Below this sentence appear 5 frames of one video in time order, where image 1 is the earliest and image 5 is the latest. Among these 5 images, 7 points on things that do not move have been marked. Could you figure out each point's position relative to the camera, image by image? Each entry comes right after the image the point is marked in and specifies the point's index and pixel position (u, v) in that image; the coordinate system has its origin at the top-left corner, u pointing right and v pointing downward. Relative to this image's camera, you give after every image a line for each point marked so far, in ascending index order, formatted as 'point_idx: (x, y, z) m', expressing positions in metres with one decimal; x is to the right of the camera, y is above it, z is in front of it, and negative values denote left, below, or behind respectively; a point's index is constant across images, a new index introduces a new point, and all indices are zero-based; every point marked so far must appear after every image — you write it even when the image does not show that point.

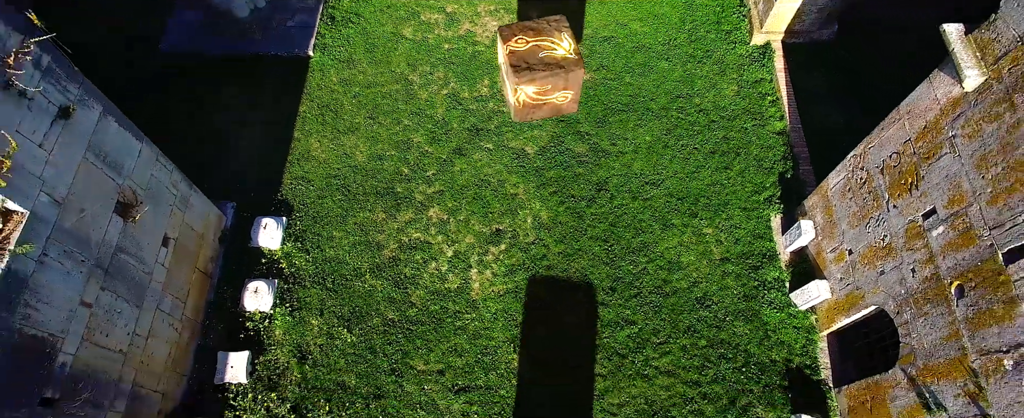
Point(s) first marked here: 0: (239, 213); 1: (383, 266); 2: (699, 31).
0: (-3.6, 0.0, +7.9) m
1: (-1.6, -0.7, +7.7) m
2: (+2.9, +2.8, +9.6) m
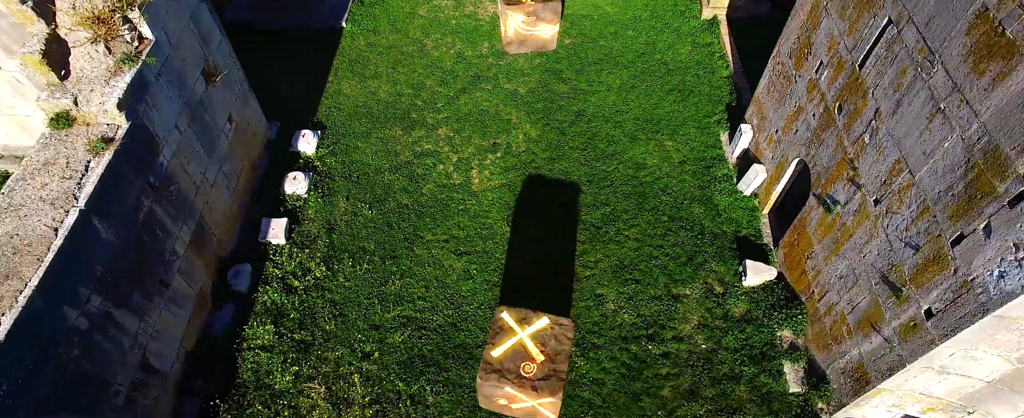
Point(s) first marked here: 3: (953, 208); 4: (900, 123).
0: (-3.7, +1.3, +9.7) m
1: (-1.7, +0.6, +9.3) m
2: (+2.8, +3.8, +11.7) m
3: (+3.7, 0.0, +5.1) m
4: (+3.7, +0.8, +5.8) m
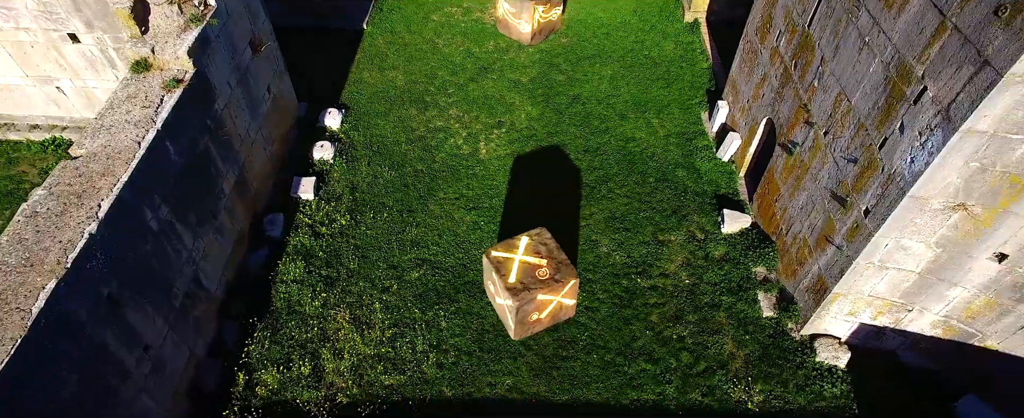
0: (-3.6, +1.8, +10.9) m
1: (-1.7, +1.2, +10.4) m
2: (+2.9, +4.2, +13.1) m
3: (+3.7, +0.9, +6.2) m
4: (+3.7, +1.7, +6.9) m
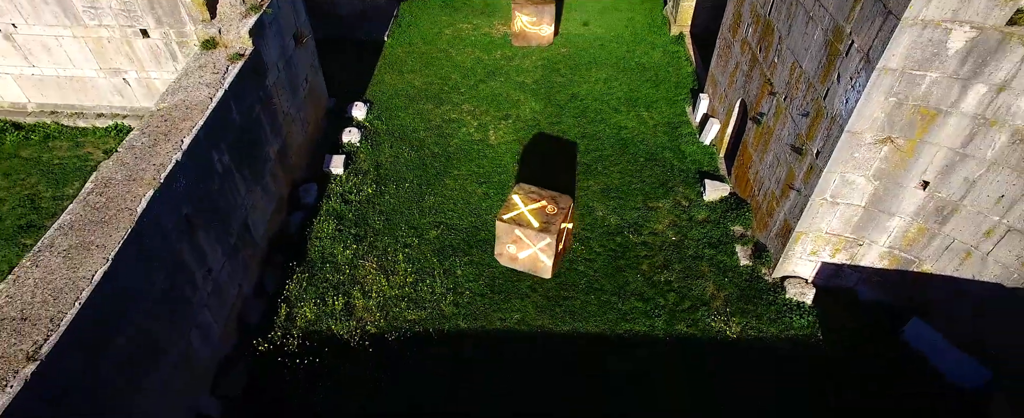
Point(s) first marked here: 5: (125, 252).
0: (-3.5, +2.1, +12.3) m
1: (-1.6, +1.6, +11.8) m
2: (+3.0, +4.3, +14.7) m
3: (+3.8, +1.7, +7.5) m
4: (+3.8, +2.3, +8.3) m
5: (-3.7, -0.4, +5.9) m
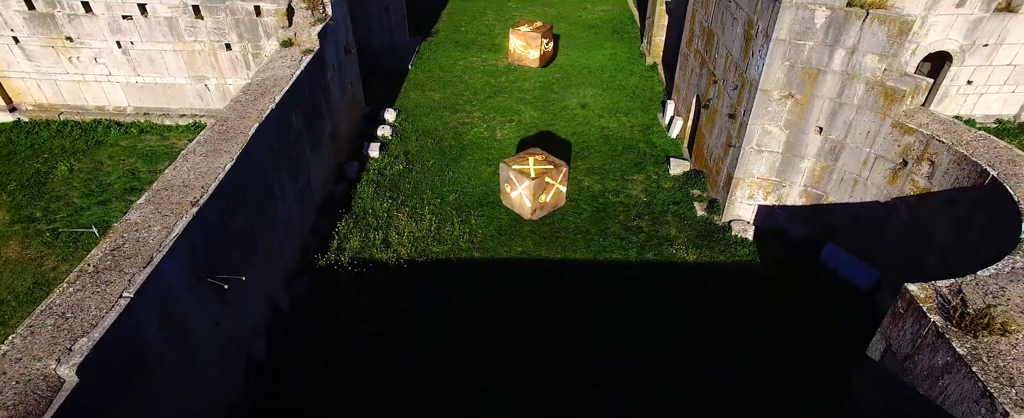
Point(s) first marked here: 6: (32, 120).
0: (-3.4, +2.4, +15.0) m
1: (-1.5, +1.9, +14.4) m
2: (+3.1, +4.3, +17.6) m
3: (+3.9, +2.6, +10.2) m
4: (+3.9, +3.1, +11.0) m
5: (-3.7, +0.7, +8.3) m
6: (-10.7, +2.0, +13.6) m
